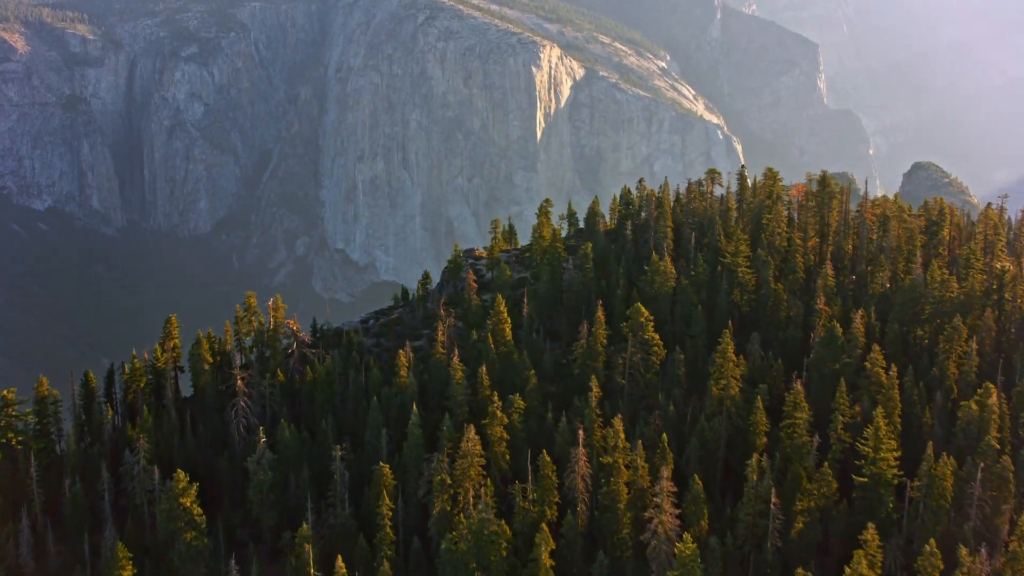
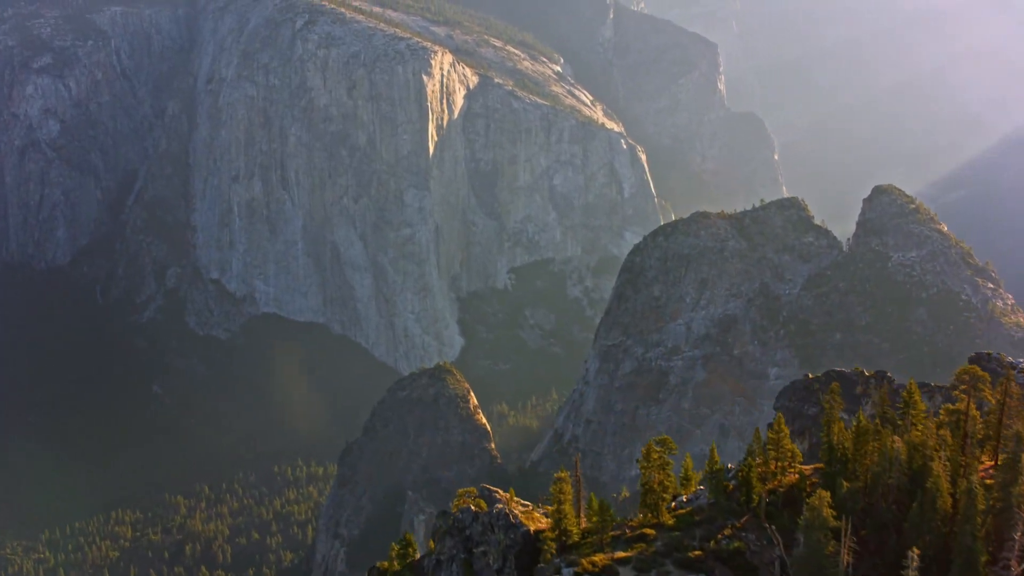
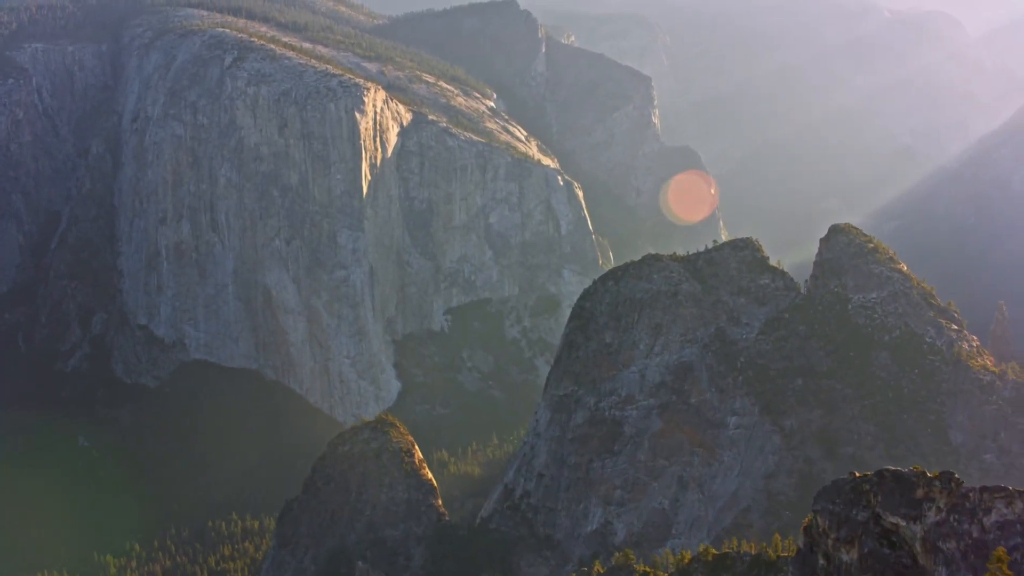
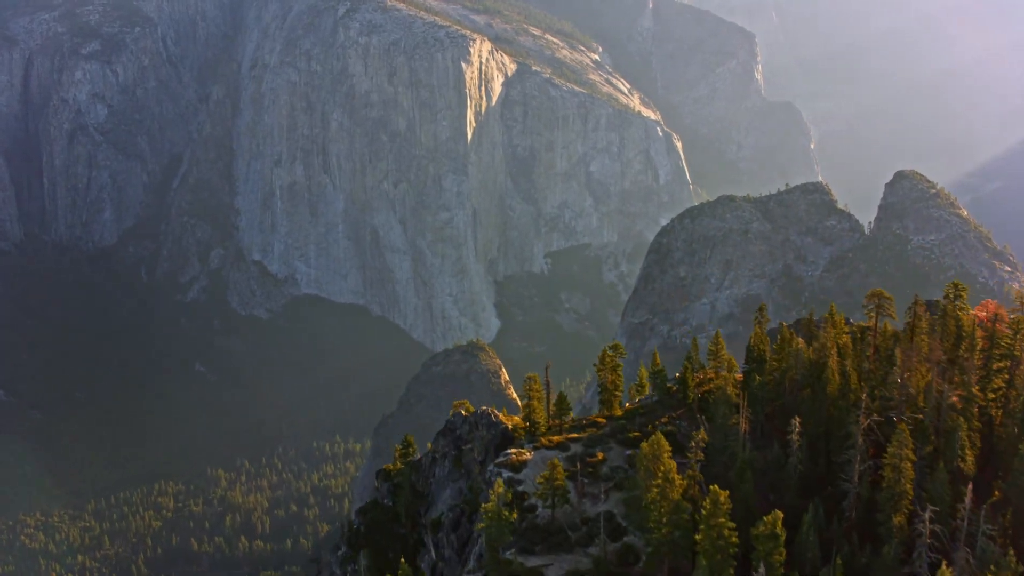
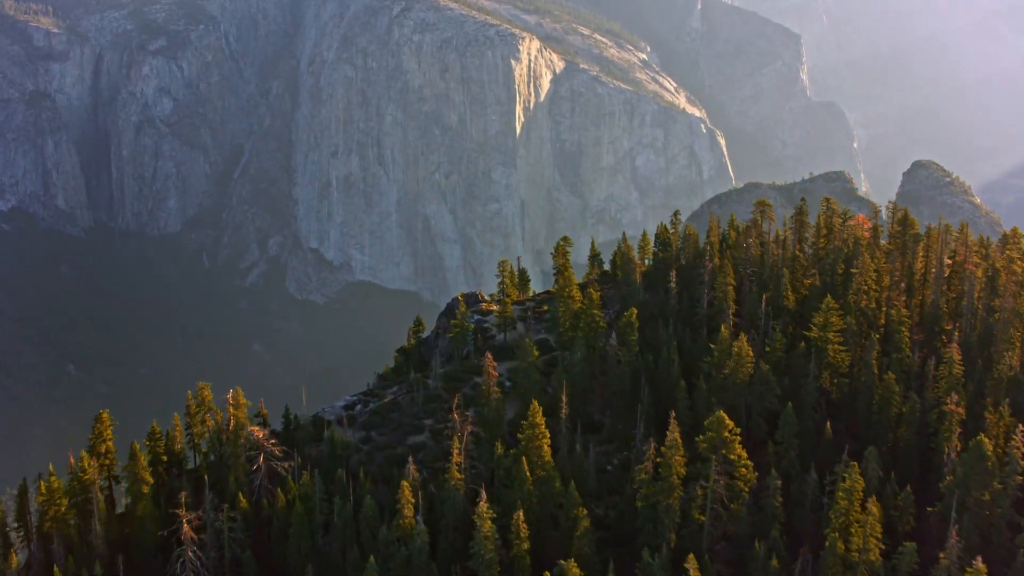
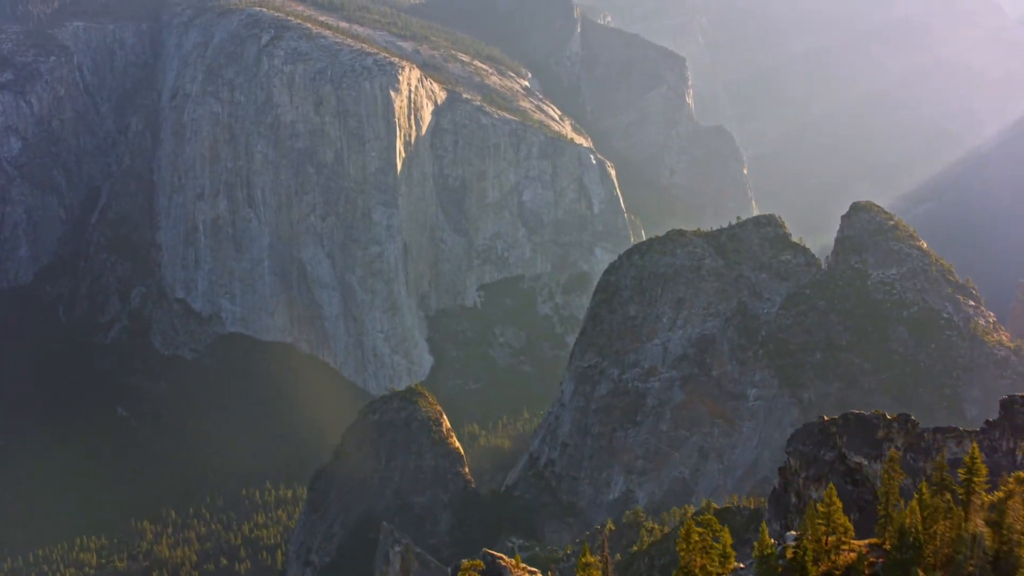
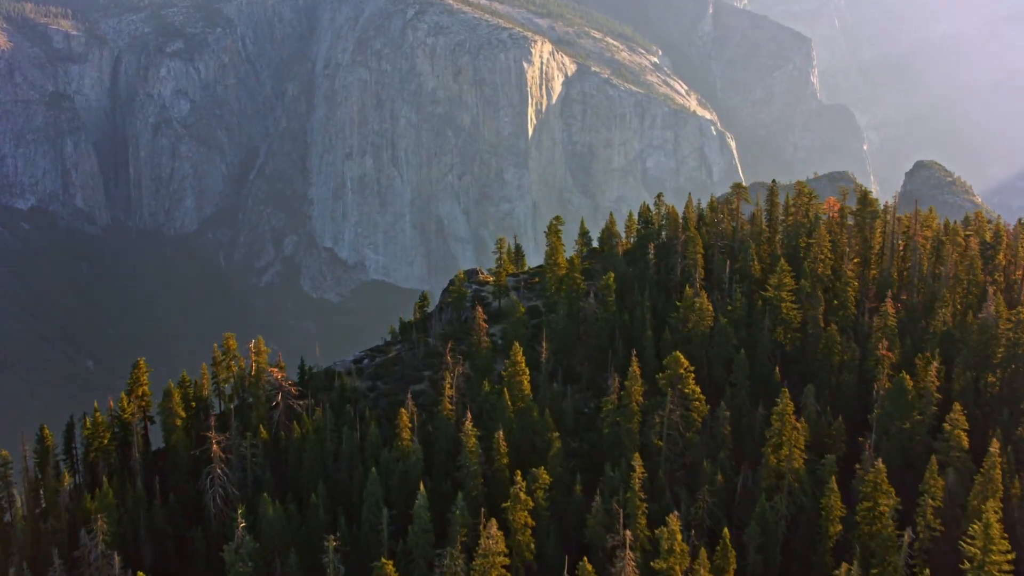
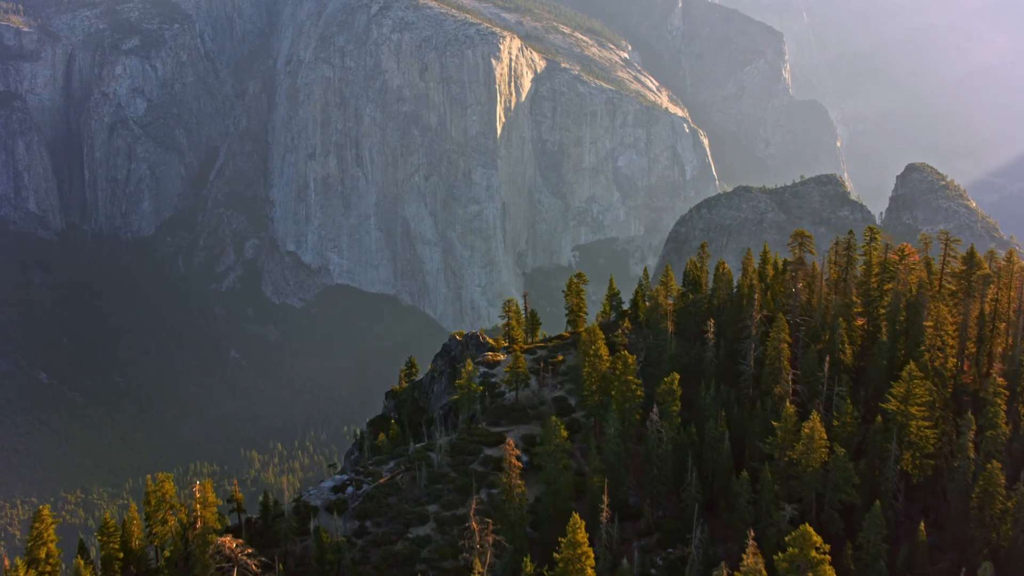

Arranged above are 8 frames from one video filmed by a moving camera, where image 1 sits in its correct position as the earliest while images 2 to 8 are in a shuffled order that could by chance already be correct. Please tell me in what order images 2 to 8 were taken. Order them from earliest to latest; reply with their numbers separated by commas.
7, 5, 8, 4, 2, 6, 3
